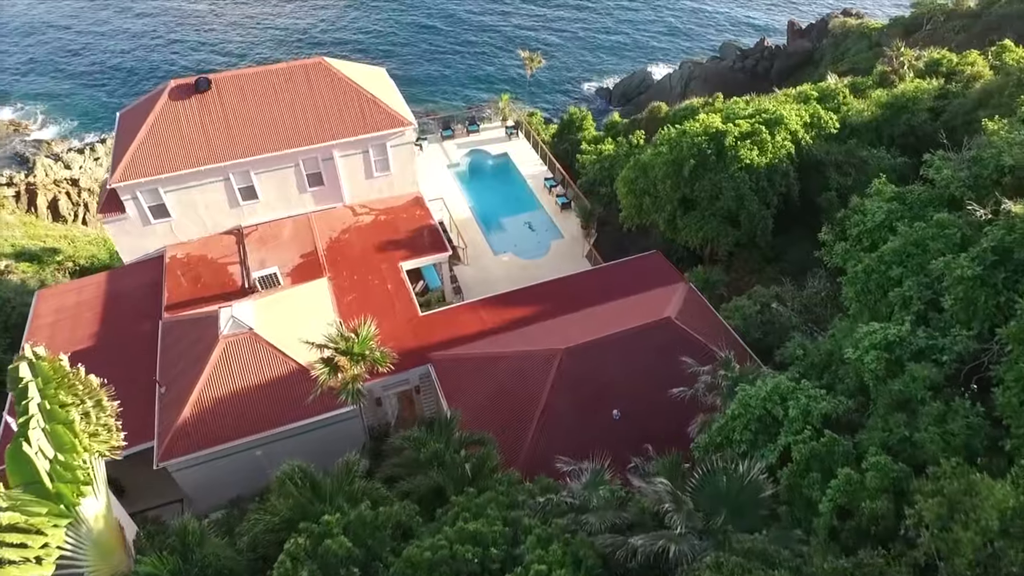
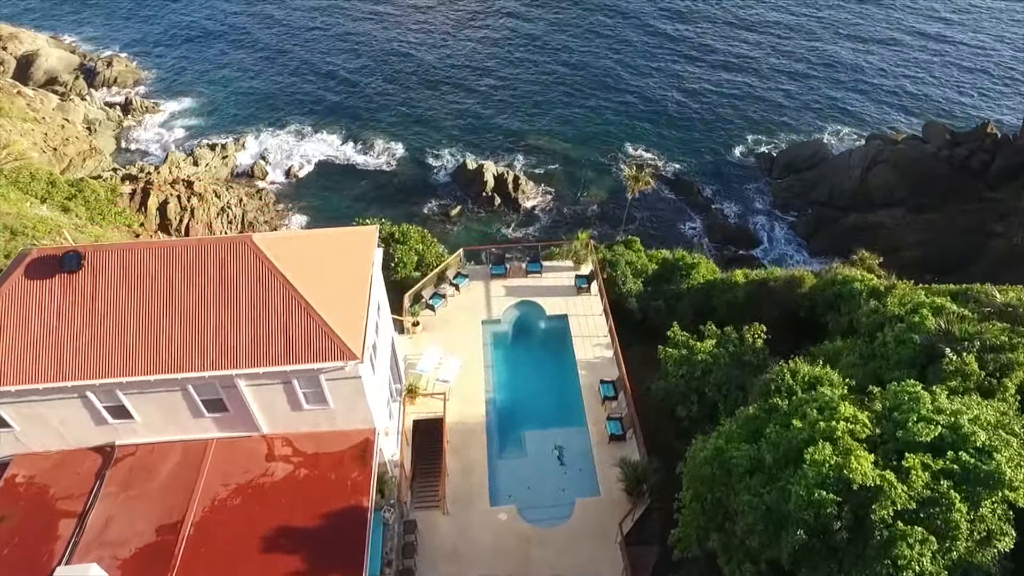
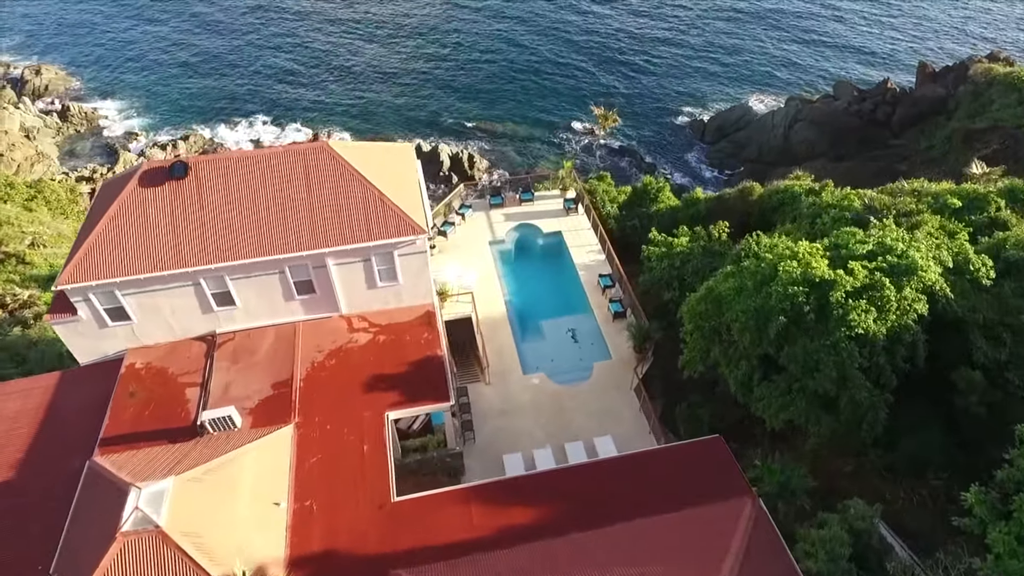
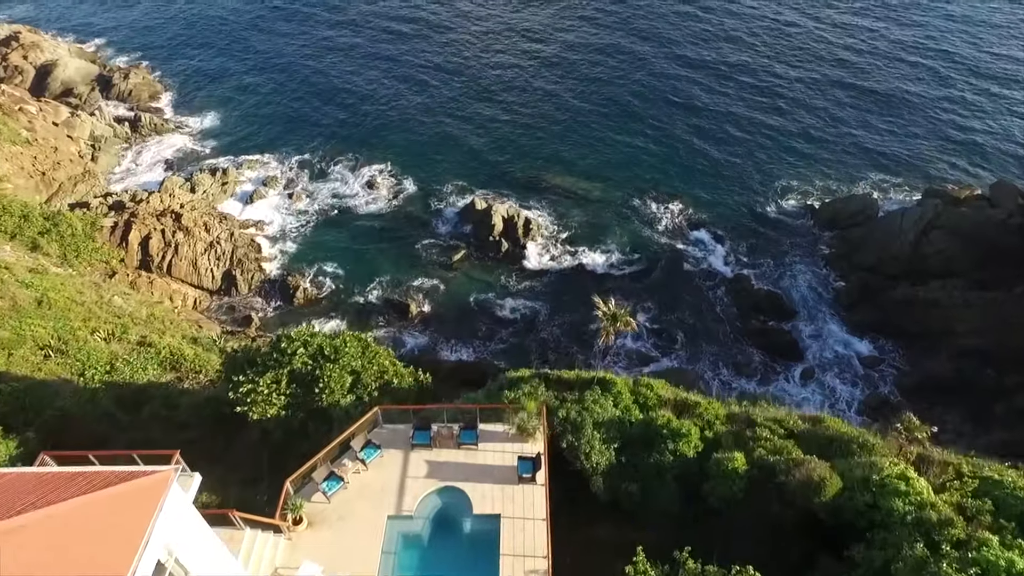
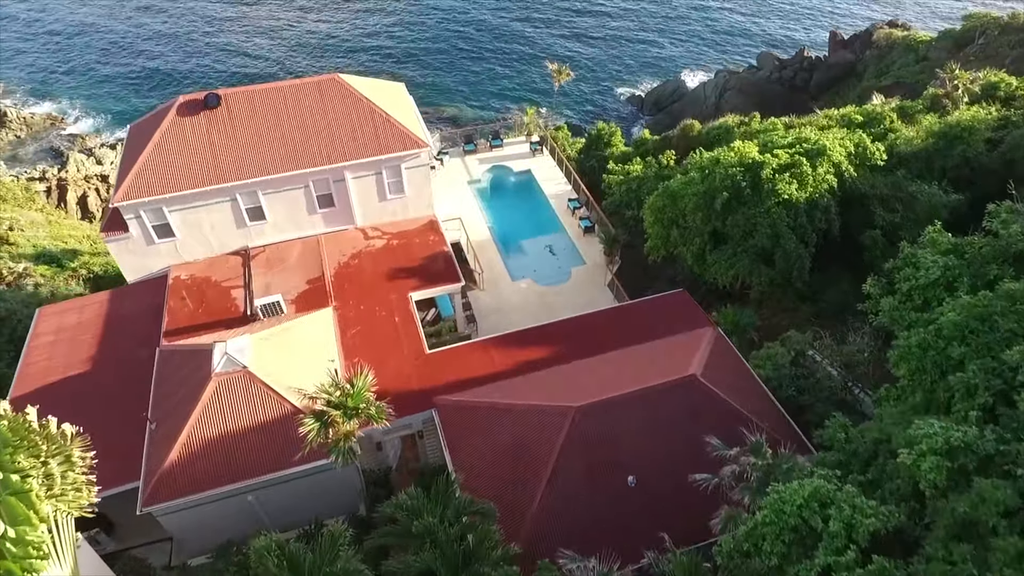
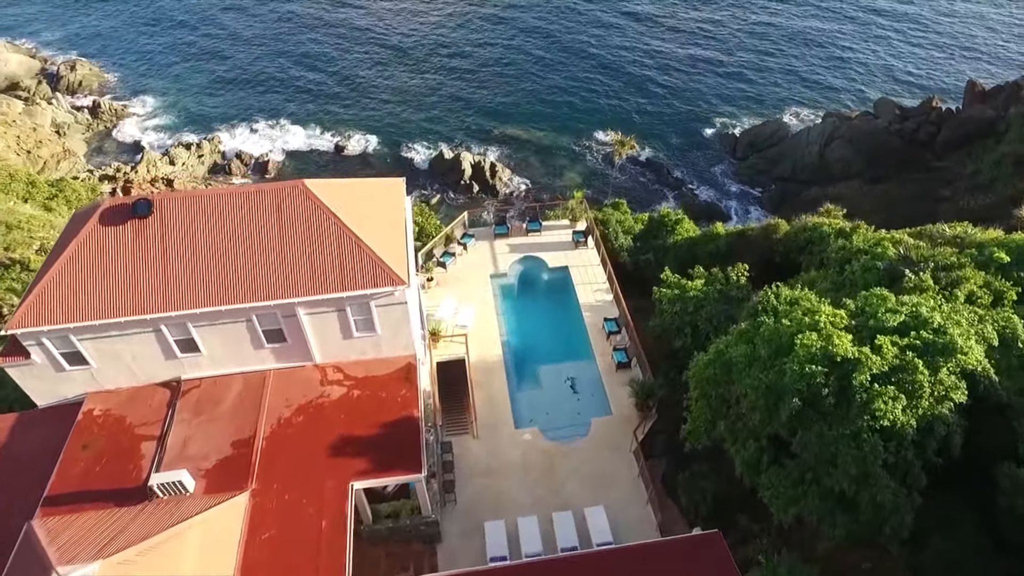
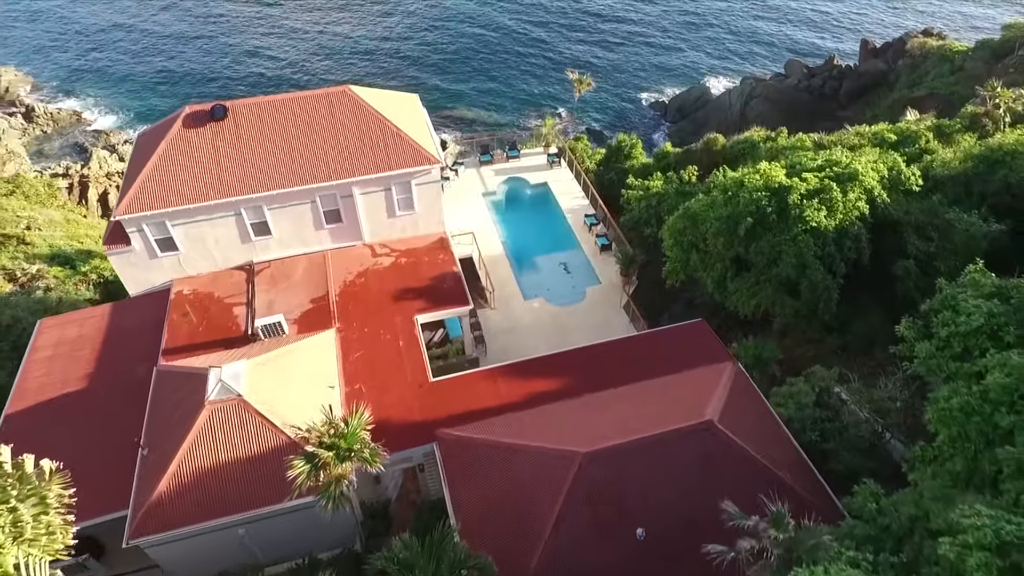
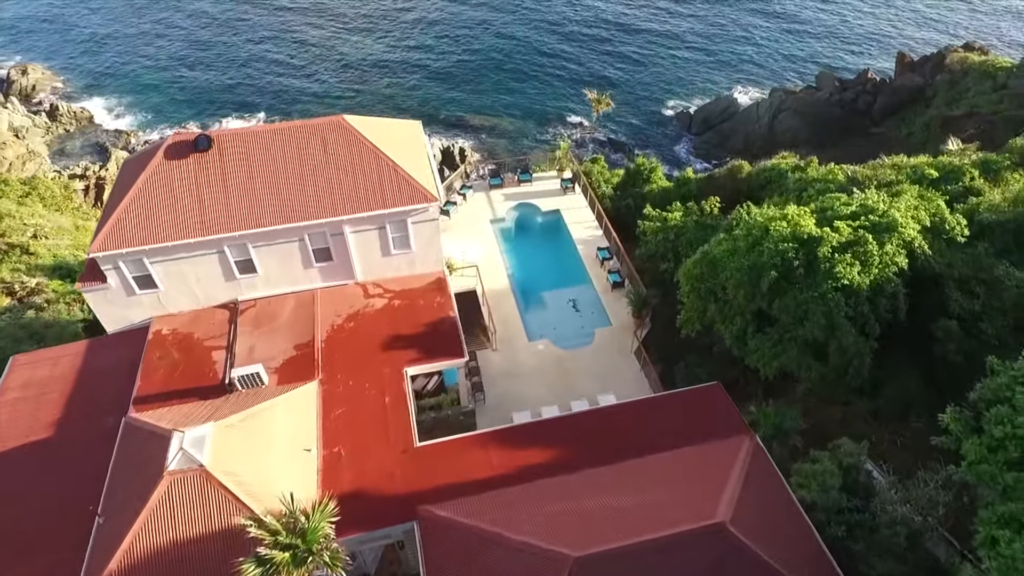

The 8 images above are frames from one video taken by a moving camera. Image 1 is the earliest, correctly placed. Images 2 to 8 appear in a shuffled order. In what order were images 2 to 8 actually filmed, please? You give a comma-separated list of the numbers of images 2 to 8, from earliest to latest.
5, 7, 8, 3, 6, 2, 4
